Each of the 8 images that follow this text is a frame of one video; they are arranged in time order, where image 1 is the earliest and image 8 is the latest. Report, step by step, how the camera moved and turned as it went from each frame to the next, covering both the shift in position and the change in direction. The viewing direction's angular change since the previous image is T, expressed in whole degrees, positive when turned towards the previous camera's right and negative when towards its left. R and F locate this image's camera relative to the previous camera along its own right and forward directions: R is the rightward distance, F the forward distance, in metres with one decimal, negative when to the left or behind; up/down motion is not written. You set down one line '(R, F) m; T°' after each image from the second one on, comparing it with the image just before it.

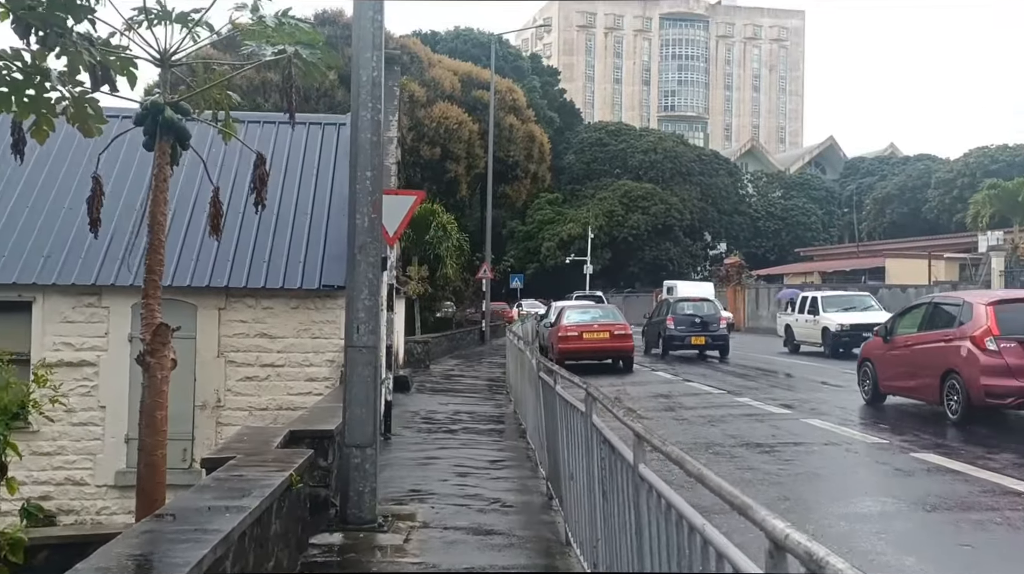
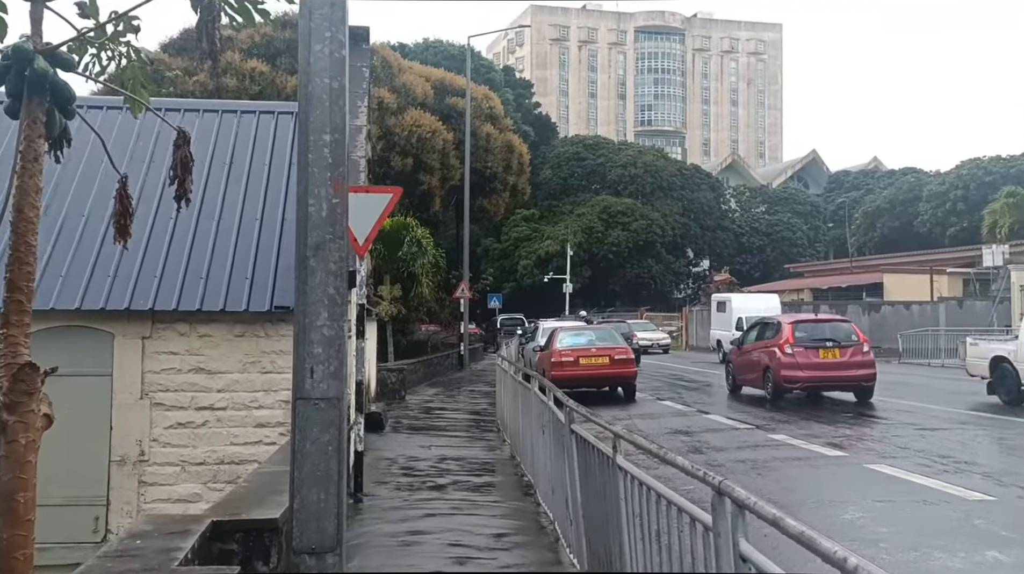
(-0.2, +2.3) m; +1°
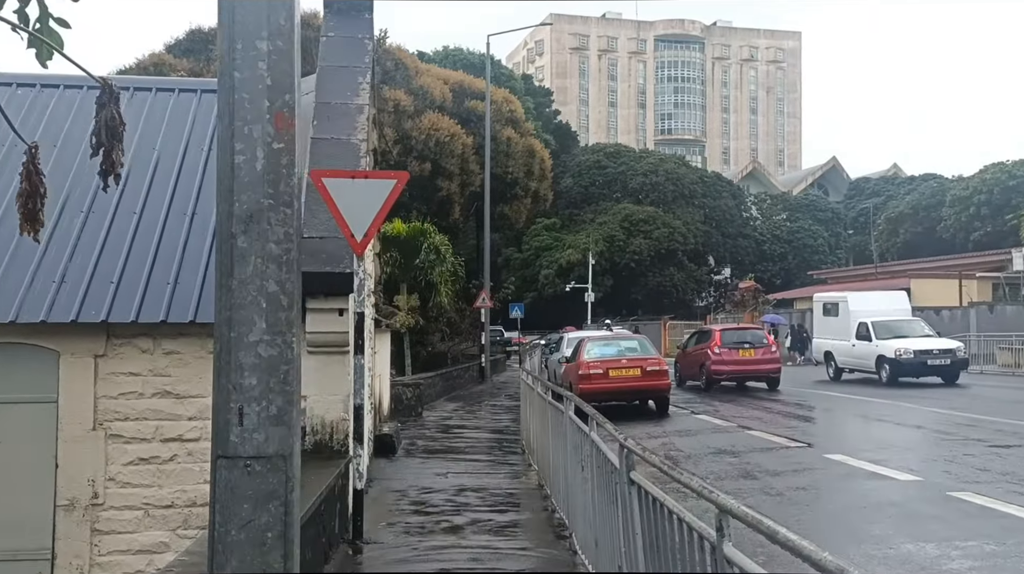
(-0.1, +1.5) m; -1°
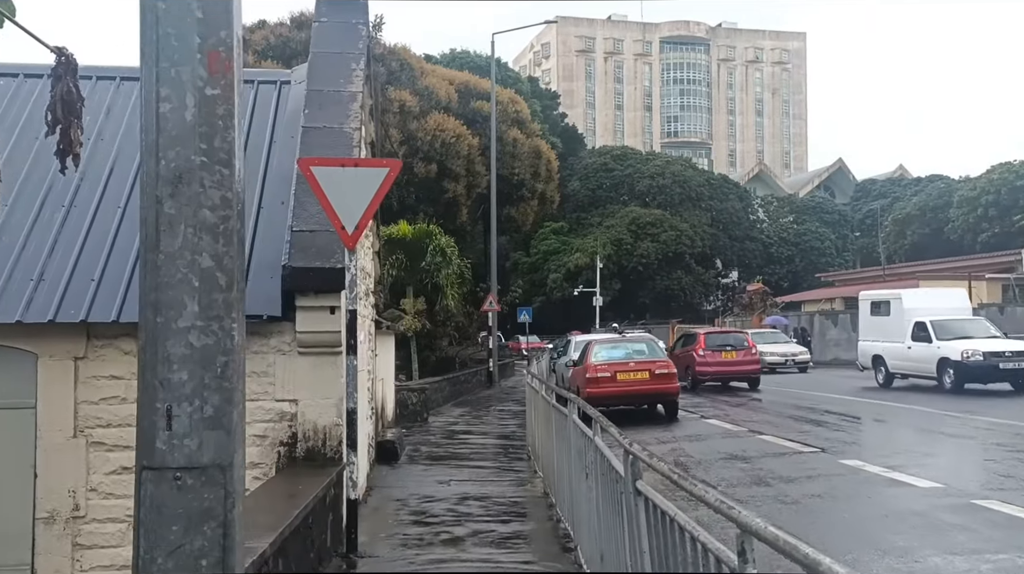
(0.0, +0.4) m; 0°
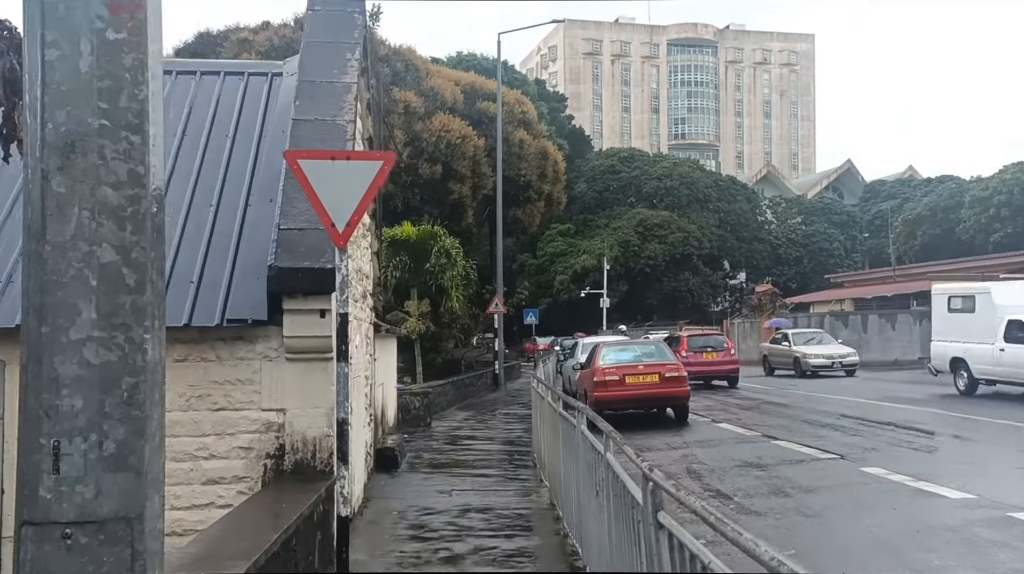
(0.0, +0.5) m; 0°
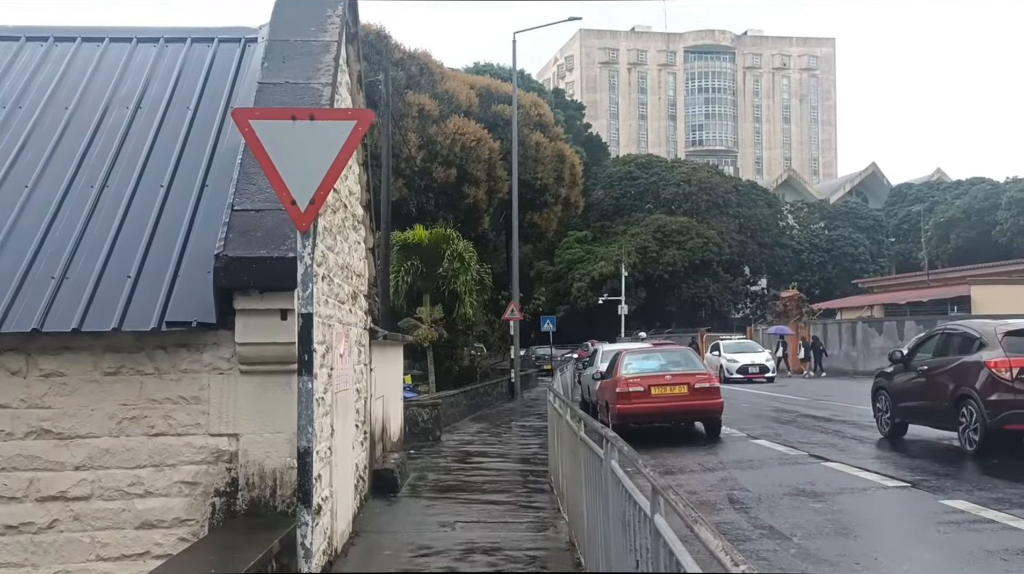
(0.0, +1.4) m; -1°
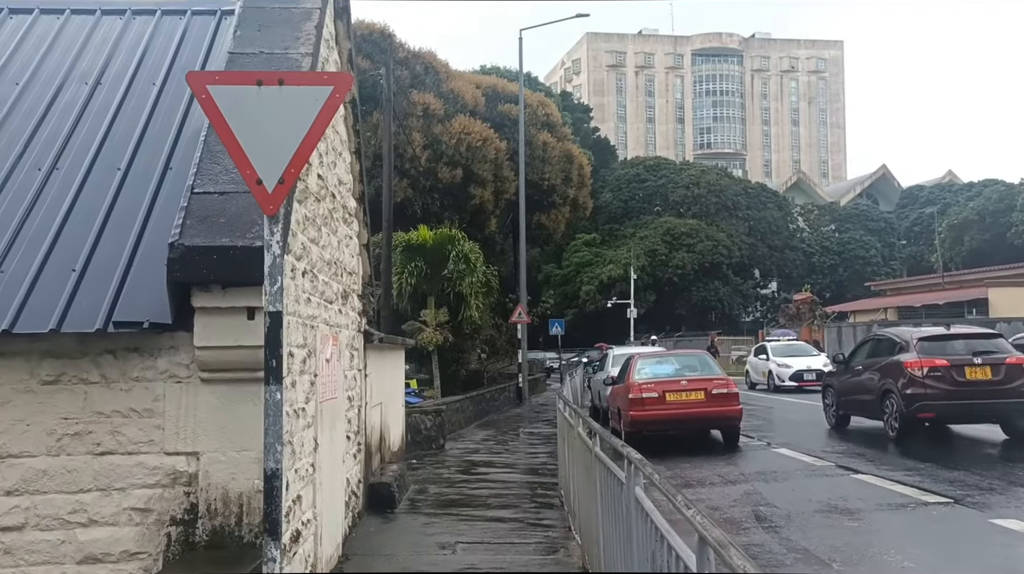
(0.0, +0.8) m; 0°
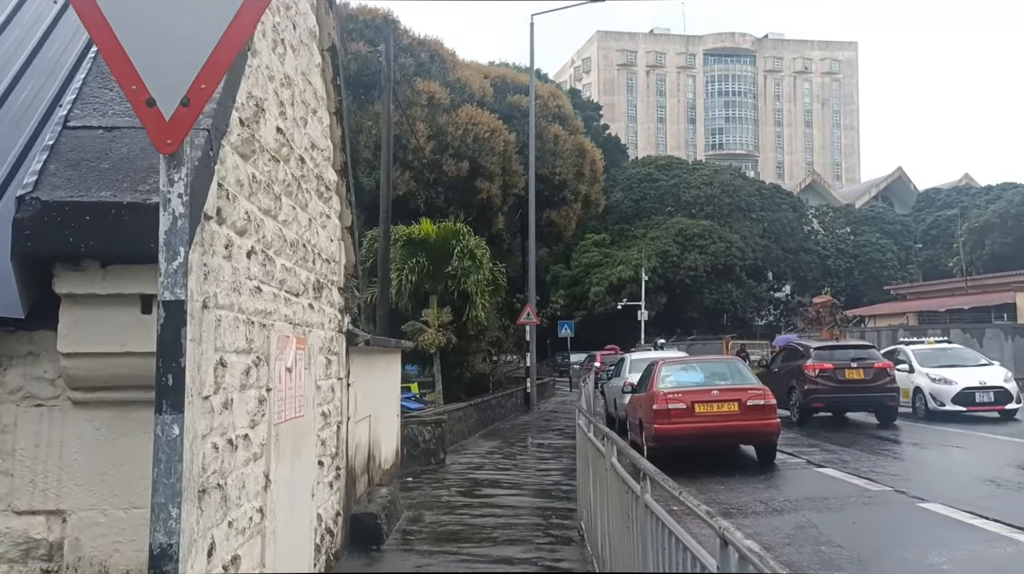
(0.0, +1.5) m; 0°
